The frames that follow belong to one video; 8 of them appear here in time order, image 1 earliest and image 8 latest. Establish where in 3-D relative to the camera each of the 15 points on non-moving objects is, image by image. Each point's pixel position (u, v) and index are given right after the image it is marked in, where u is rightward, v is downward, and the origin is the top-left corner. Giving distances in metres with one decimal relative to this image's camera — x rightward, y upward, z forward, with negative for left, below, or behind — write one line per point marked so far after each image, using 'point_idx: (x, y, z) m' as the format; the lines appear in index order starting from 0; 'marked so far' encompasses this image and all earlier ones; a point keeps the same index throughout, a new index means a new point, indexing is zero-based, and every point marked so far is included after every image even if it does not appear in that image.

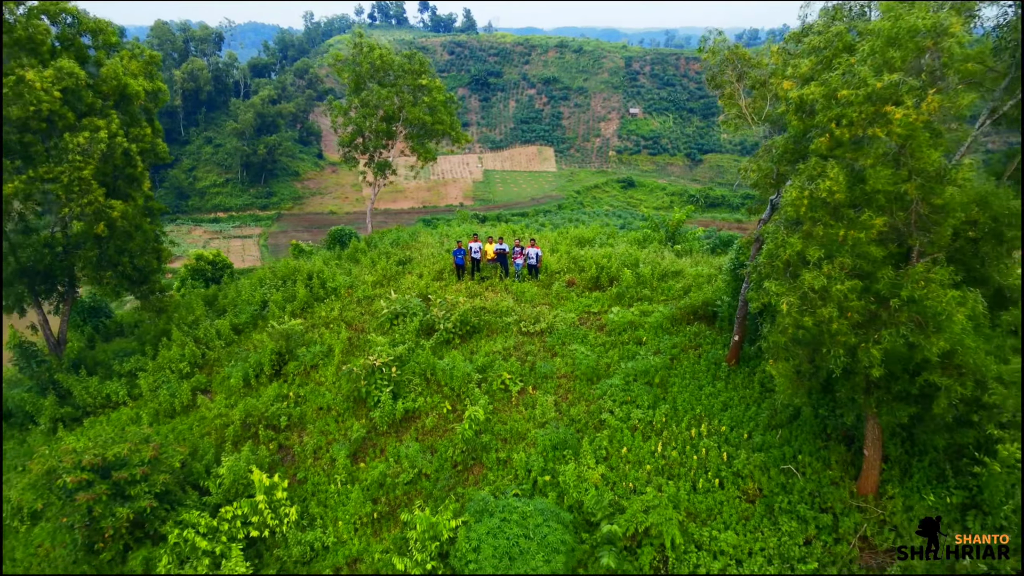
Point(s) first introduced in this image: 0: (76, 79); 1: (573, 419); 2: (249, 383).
0: (-3.7, +1.8, +6.5) m
1: (+0.5, -1.0, +5.8) m
2: (-2.4, -0.8, +6.7) m
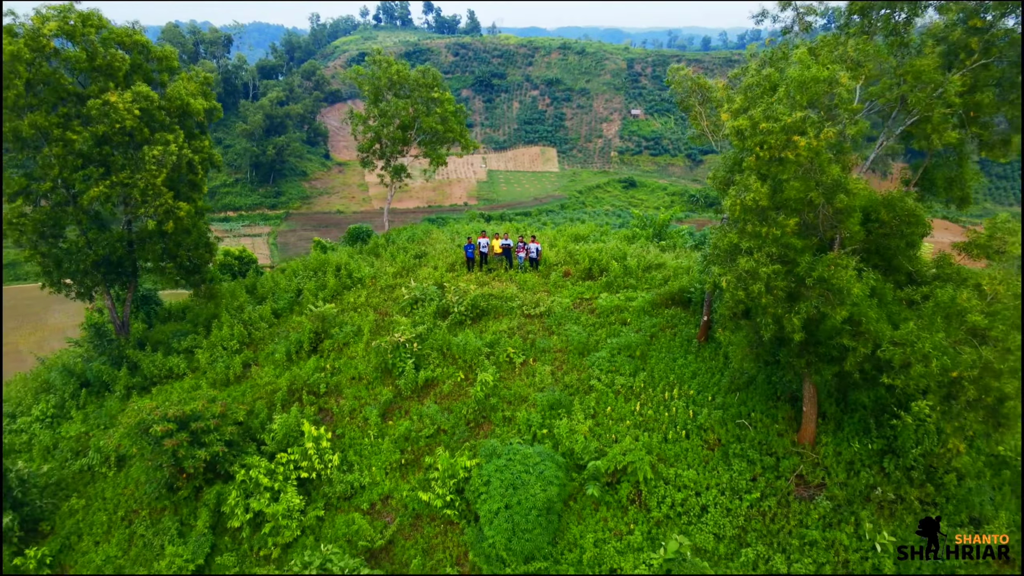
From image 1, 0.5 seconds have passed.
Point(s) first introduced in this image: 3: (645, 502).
0: (-3.7, +1.9, +7.6) m
1: (+0.5, -0.9, +6.9) m
2: (-2.3, -0.7, +7.8) m
3: (+1.0, -1.6, +5.7) m
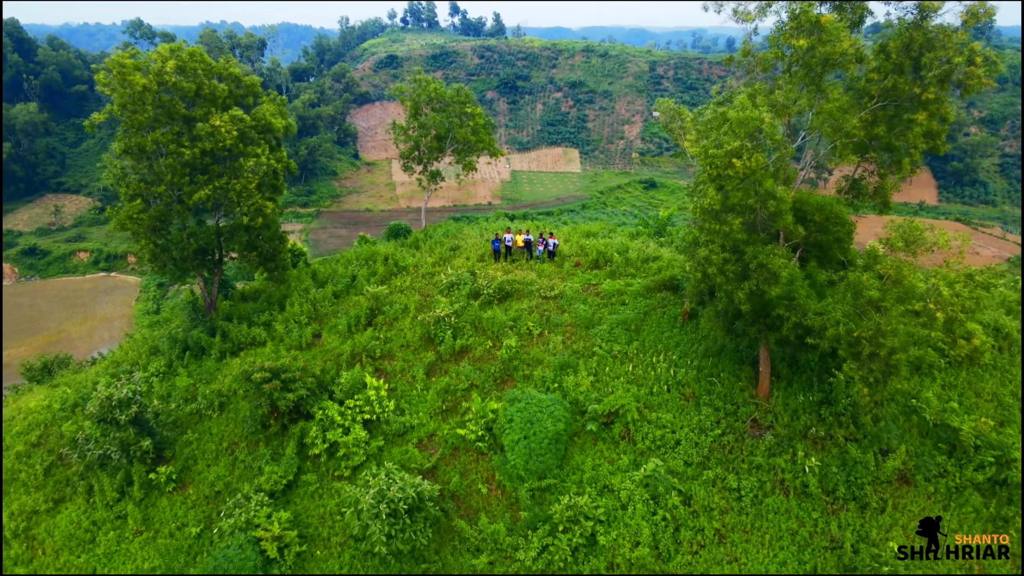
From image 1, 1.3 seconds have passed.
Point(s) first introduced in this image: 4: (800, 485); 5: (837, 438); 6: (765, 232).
0: (-3.4, +2.1, +9.3) m
1: (+0.7, -0.7, +8.6) m
2: (-2.1, -0.5, +9.5) m
3: (+1.2, -1.5, +7.3) m
4: (+2.6, -1.8, +6.6) m
5: (+3.0, -1.4, +7.0) m
6: (+2.2, +0.5, +6.5) m
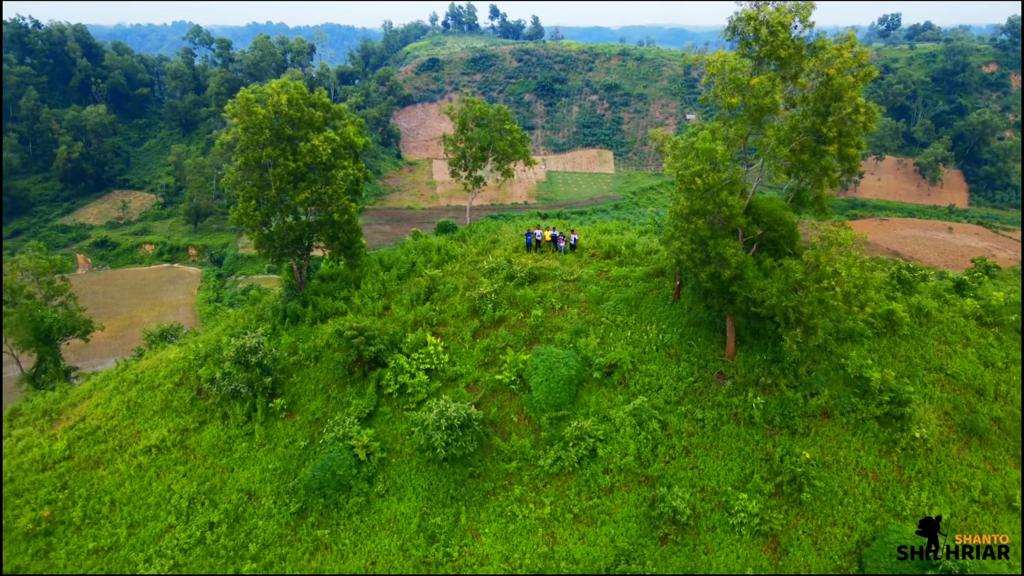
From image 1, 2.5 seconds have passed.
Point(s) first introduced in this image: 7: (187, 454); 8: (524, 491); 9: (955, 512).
0: (-2.9, +2.4, +11.9) m
1: (+1.1, -0.5, +11.0) m
2: (-1.6, -0.2, +12.0) m
3: (+1.5, -1.2, +9.7) m
4: (+2.9, -1.6, +8.9) m
5: (+3.3, -1.2, +9.3) m
6: (+2.5, +0.7, +8.8) m
7: (-4.5, -2.3, +10.1) m
8: (+0.1, -2.4, +8.8) m
9: (+4.7, -2.4, +7.8) m
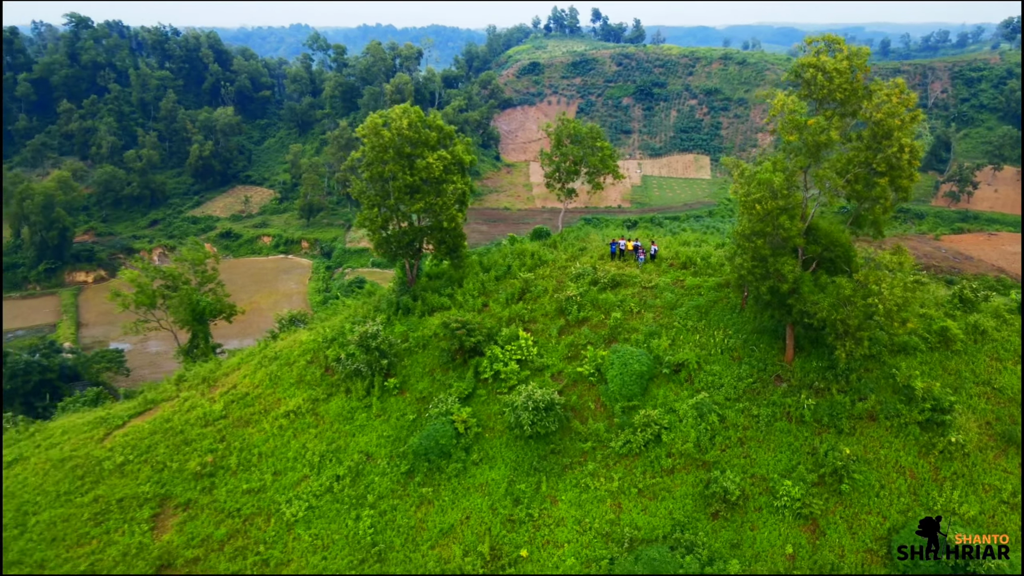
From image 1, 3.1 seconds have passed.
0: (-1.3, +2.5, +13.7) m
1: (+2.5, -0.6, +12.3) m
2: (-0.1, -0.3, +13.7) m
3: (+2.7, -1.4, +11.0) m
4: (+3.9, -1.7, +10.0) m
5: (+4.5, -1.4, +10.3) m
6: (+3.7, +0.5, +10.0) m
7: (-3.2, -2.2, +12.1) m
8: (+1.2, -2.5, +10.3) m
9: (+5.6, -2.6, +8.7) m
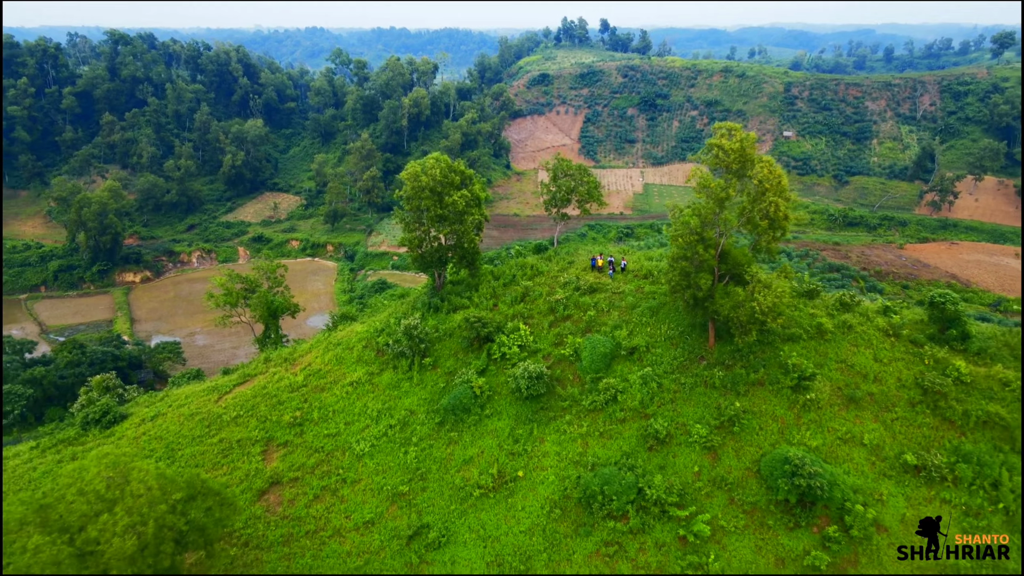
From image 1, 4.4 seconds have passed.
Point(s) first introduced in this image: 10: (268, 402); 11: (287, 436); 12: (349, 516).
0: (-1.2, +2.4, +18.3) m
1: (+2.6, -0.7, +16.8) m
2: (0.0, -0.4, +18.2) m
3: (+2.8, -1.5, +15.5) m
4: (+4.0, -1.9, +14.5) m
5: (+4.5, -1.5, +14.8) m
6: (+3.7, +0.4, +14.4) m
7: (-3.2, -2.3, +16.6) m
8: (+1.2, -2.6, +14.8) m
9: (+5.6, -2.8, +13.1) m
10: (-5.6, -2.6, +16.8) m
11: (-4.8, -3.2, +15.5) m
12: (-3.1, -4.3, +13.7) m
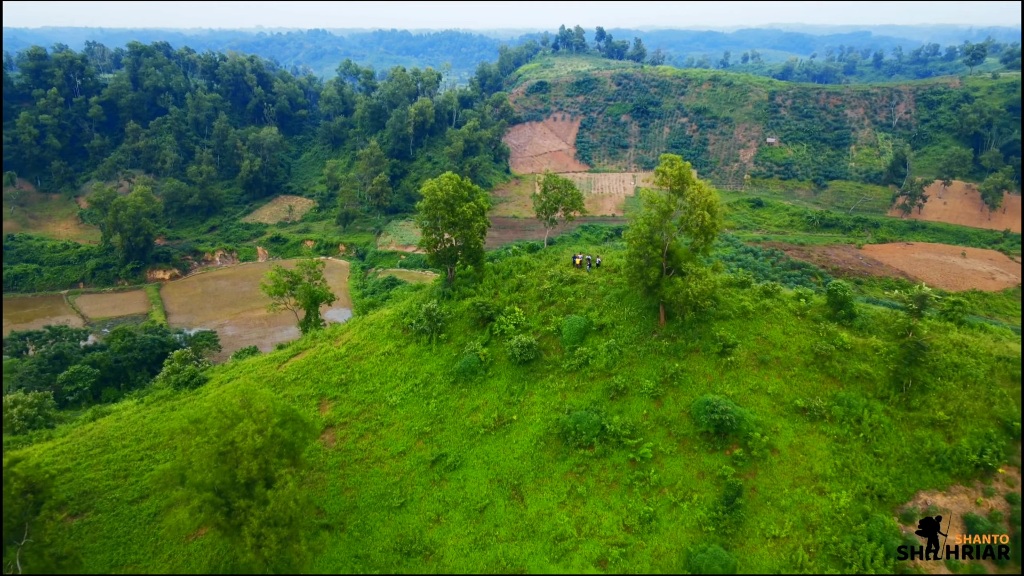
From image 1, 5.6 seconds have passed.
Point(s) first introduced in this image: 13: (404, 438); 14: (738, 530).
0: (-1.3, +2.6, +22.9) m
1: (+2.5, -0.4, +21.4) m
2: (-0.1, -0.1, +22.8) m
3: (+2.7, -1.2, +20.1) m
4: (+3.9, -1.6, +19.1) m
5: (+4.4, -1.3, +19.4) m
6: (+3.6, +0.6, +19.1) m
7: (-3.2, -2.0, +21.3) m
8: (+1.1, -2.4, +19.4) m
9: (+5.6, -2.5, +17.8) m
10: (-5.7, -2.3, +21.4) m
11: (-4.9, -2.9, +20.1) m
12: (-3.1, -4.0, +18.3) m
13: (-2.8, -3.8, +18.5) m
14: (+4.7, -5.1, +15.2) m
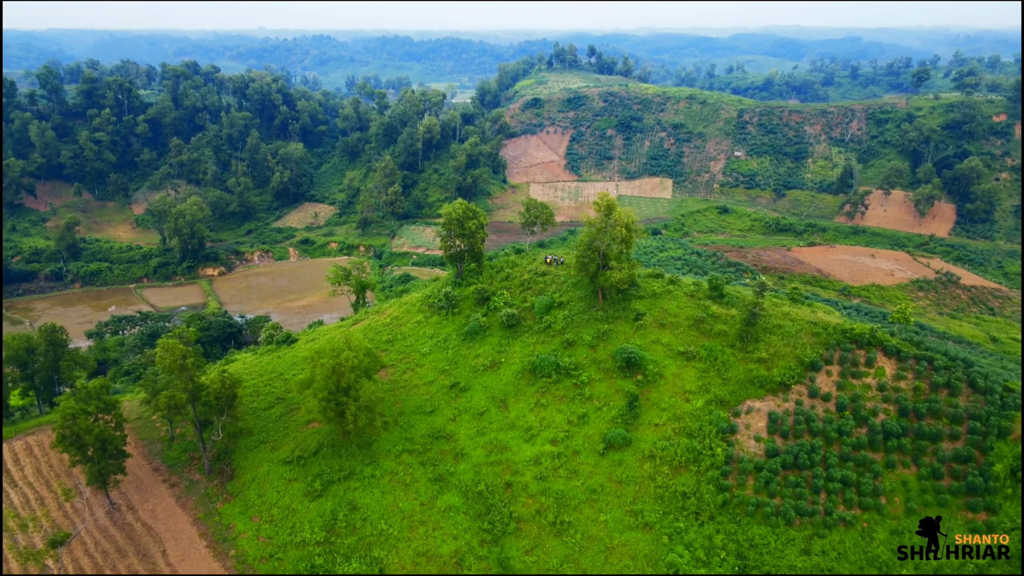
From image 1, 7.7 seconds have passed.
0: (-1.7, +3.0, +33.3) m
1: (+2.1, 0.0, +31.8) m
2: (-0.5, +0.3, +33.2) m
3: (+2.2, -0.8, +30.5) m
4: (+3.4, -1.2, +29.5) m
5: (+4.0, -0.9, +29.8) m
6: (+3.2, +1.1, +29.4) m
7: (-3.7, -1.6, +31.6) m
8: (+0.7, -2.0, +29.8) m
9: (+5.1, -2.1, +28.1) m
10: (-6.1, -1.9, +31.8) m
11: (-5.3, -2.5, +30.5) m
12: (-3.6, -3.6, +28.7) m
13: (-3.2, -3.4, +28.9) m
14: (+4.3, -4.6, +25.6) m
